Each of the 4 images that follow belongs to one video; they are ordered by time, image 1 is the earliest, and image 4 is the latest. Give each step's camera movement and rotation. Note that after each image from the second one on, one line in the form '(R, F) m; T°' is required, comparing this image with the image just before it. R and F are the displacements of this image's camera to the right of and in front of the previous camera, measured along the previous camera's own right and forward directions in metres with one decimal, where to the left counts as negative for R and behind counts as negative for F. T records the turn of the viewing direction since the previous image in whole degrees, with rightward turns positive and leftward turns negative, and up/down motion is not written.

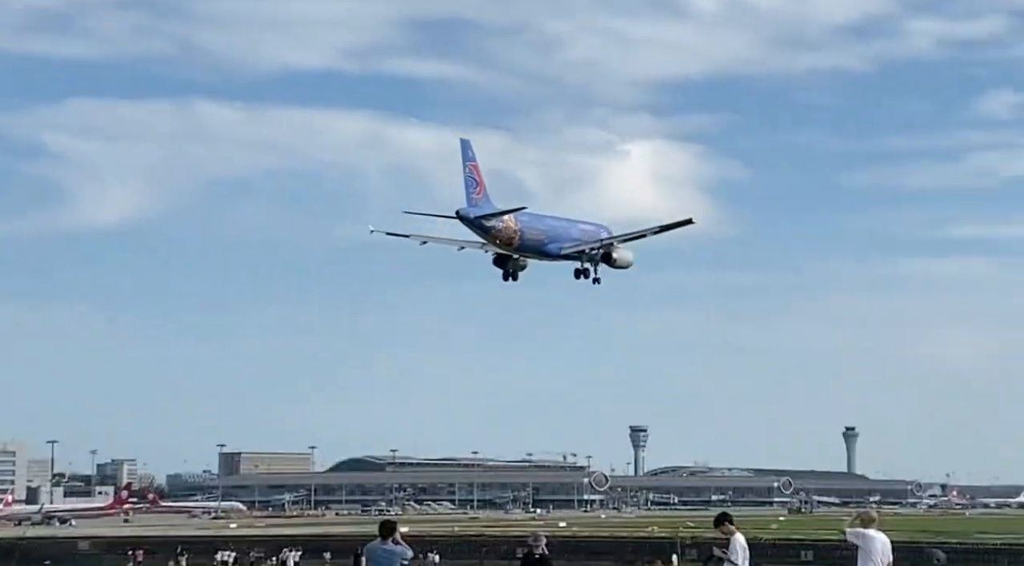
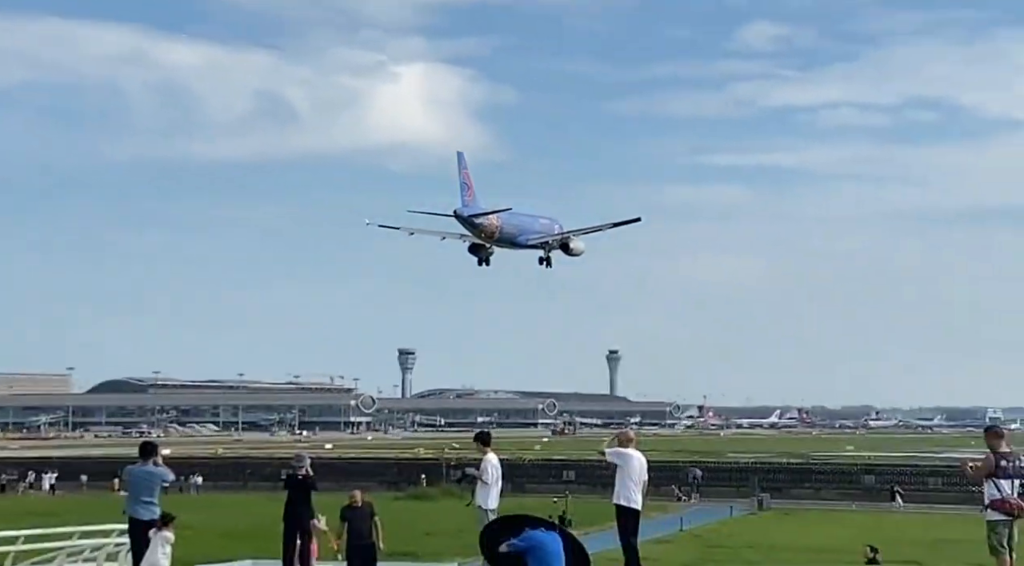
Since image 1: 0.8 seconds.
(+0.1, +0.4) m; +9°
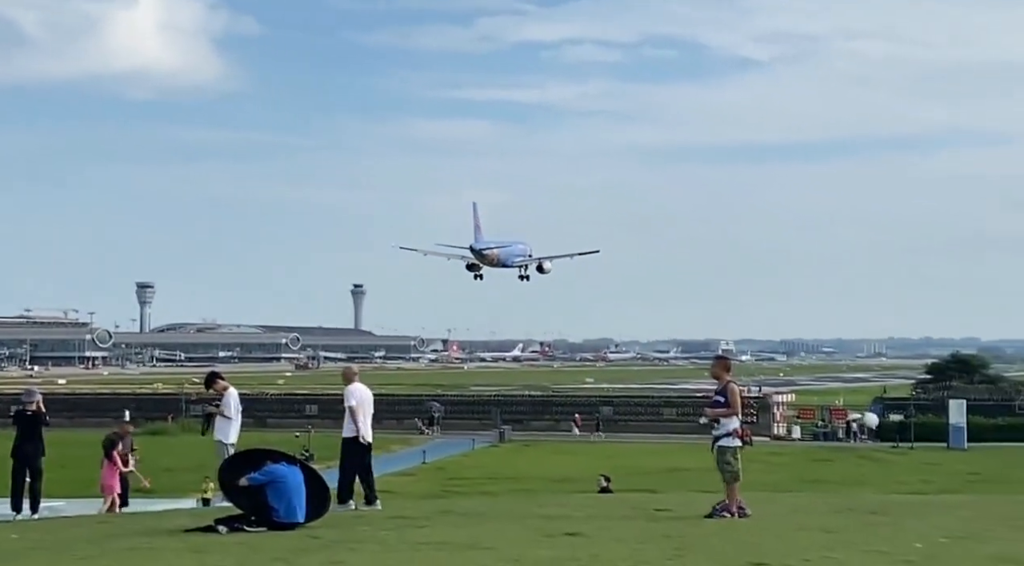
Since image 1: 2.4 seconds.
(+0.1, +0.2) m; +10°
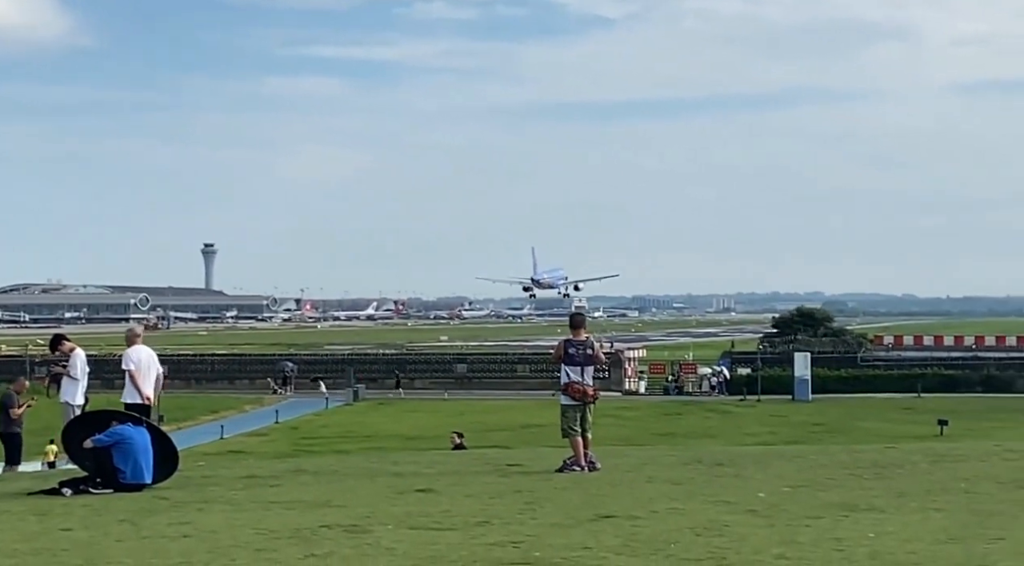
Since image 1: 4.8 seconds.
(+0.1, -0.1) m; +6°
